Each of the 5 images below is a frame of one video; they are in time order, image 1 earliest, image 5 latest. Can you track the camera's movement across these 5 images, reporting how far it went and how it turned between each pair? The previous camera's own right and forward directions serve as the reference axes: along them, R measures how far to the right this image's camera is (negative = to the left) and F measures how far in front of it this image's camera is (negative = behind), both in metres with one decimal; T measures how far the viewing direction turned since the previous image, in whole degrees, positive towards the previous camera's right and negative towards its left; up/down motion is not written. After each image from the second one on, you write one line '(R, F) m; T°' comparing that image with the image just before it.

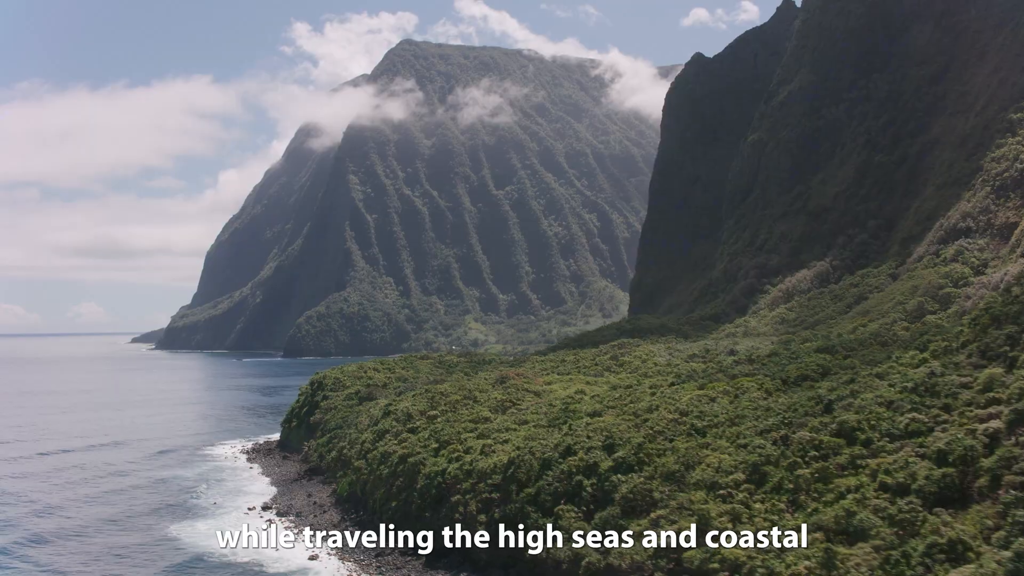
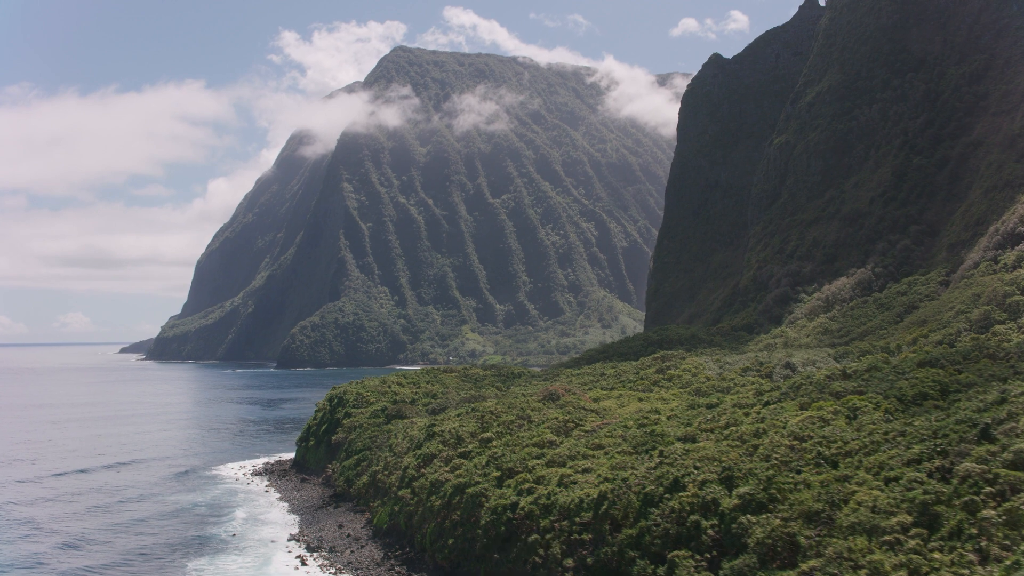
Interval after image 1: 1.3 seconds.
(-2.8, +3.3) m; +1°
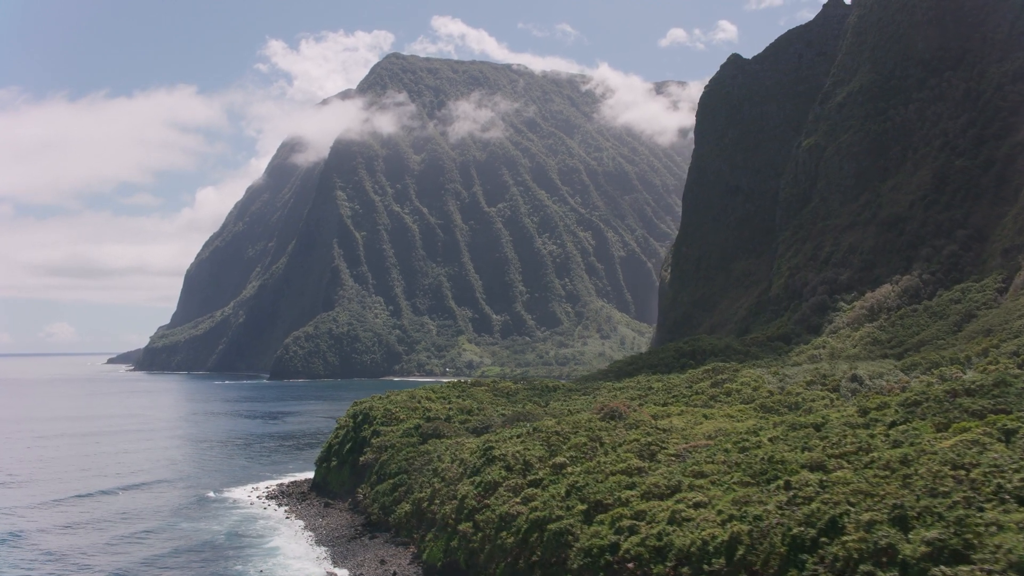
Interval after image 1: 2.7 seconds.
(-2.8, +3.3) m; +1°
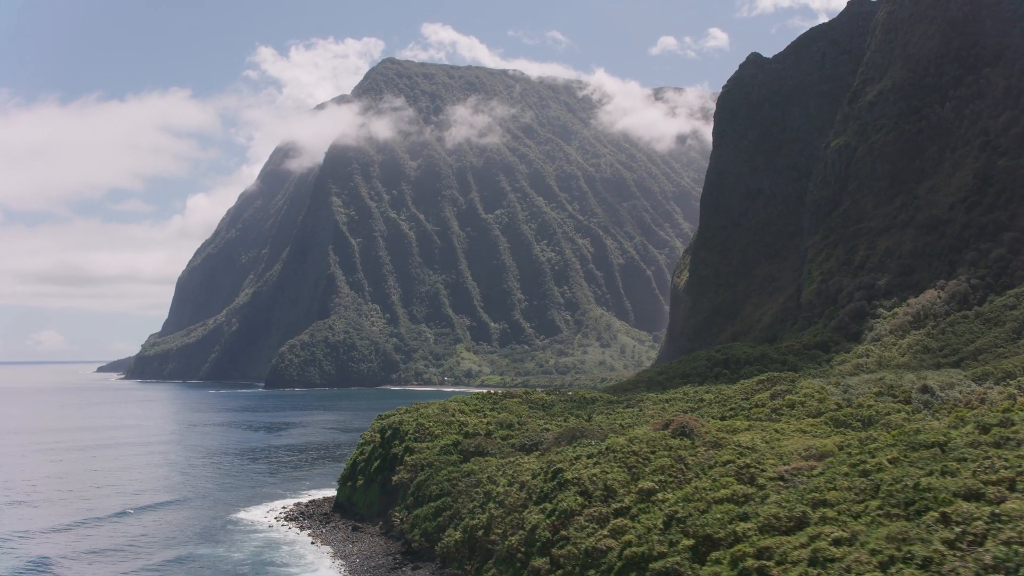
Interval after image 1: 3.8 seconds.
(-2.5, +2.9) m; +1°
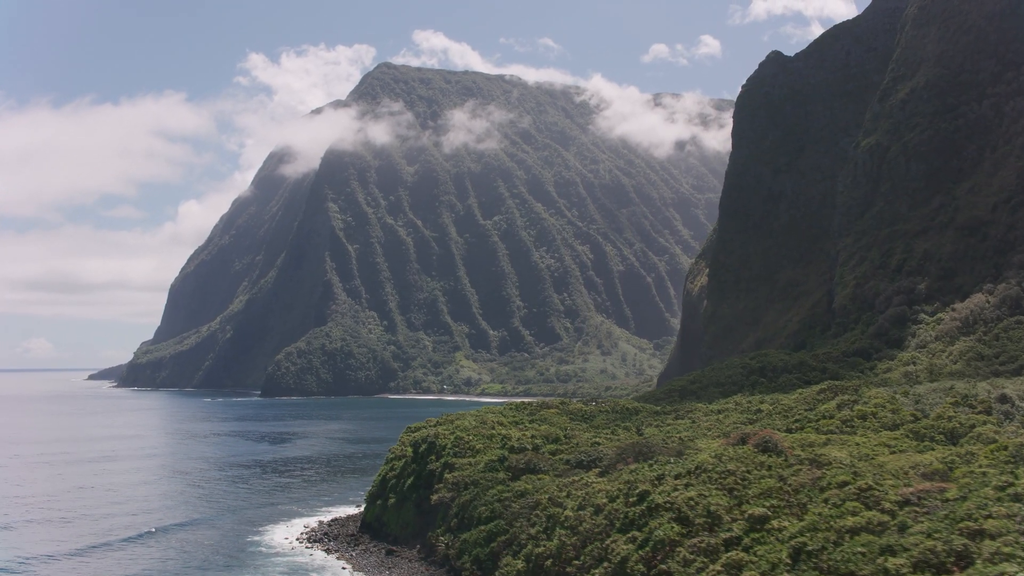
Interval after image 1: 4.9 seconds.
(-2.4, +2.7) m; +1°
